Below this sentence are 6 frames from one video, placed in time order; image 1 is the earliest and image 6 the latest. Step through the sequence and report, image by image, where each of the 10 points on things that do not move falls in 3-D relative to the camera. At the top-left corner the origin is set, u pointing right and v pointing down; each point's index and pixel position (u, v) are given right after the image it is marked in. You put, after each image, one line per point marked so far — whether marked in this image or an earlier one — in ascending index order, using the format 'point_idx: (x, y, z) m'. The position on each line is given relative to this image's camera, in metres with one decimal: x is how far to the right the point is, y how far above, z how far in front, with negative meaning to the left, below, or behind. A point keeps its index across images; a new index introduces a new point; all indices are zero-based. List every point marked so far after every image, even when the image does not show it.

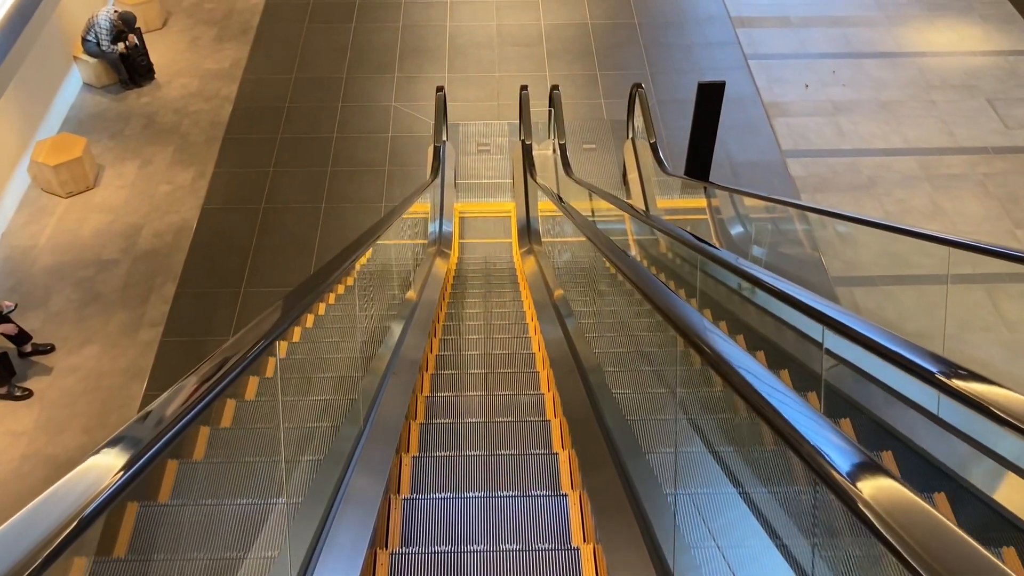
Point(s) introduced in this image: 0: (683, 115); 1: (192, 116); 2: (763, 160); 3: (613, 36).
0: (+1.8, +1.7, +7.6) m
1: (-3.2, +1.7, +7.5) m
2: (+2.3, +1.2, +7.0) m
3: (+1.2, +2.8, +8.5) m
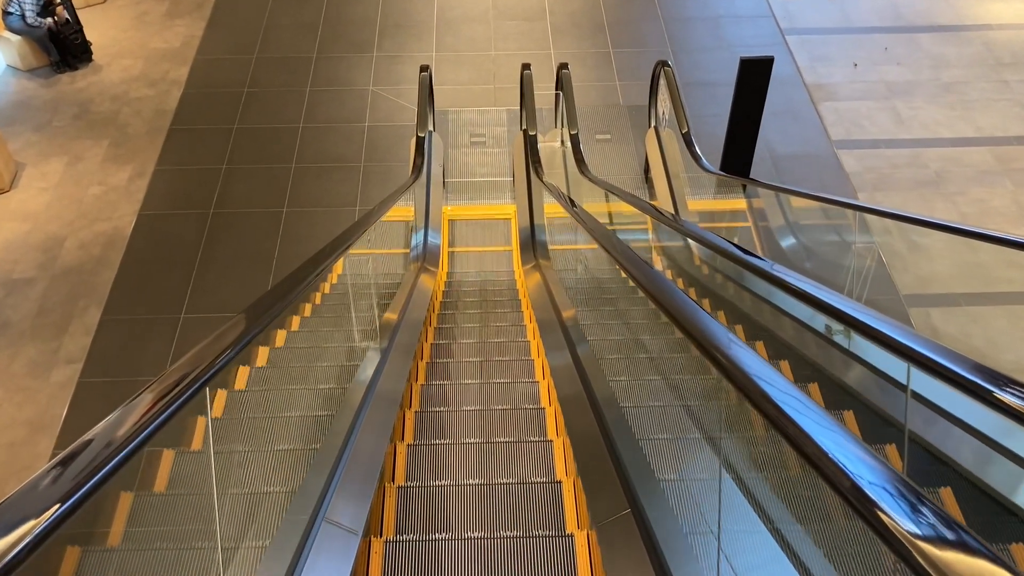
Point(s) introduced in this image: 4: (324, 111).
0: (+1.7, +1.6, +6.5) m
1: (-3.2, +1.6, +6.4) m
2: (+2.3, +1.1, +5.9) m
3: (+1.1, +2.7, +7.3) m
4: (-1.6, +1.5, +6.4) m
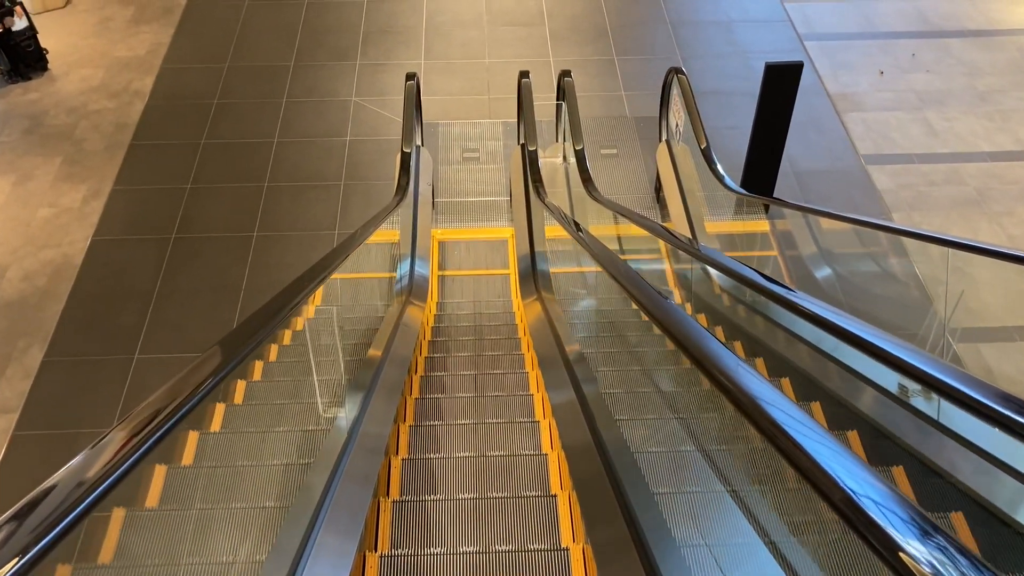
0: (+1.7, +1.4, +5.9) m
1: (-3.3, +1.3, +5.8) m
2: (+2.3, +0.9, +5.3) m
3: (+1.1, +2.5, +6.8) m
4: (-1.6, +1.3, +5.8) m
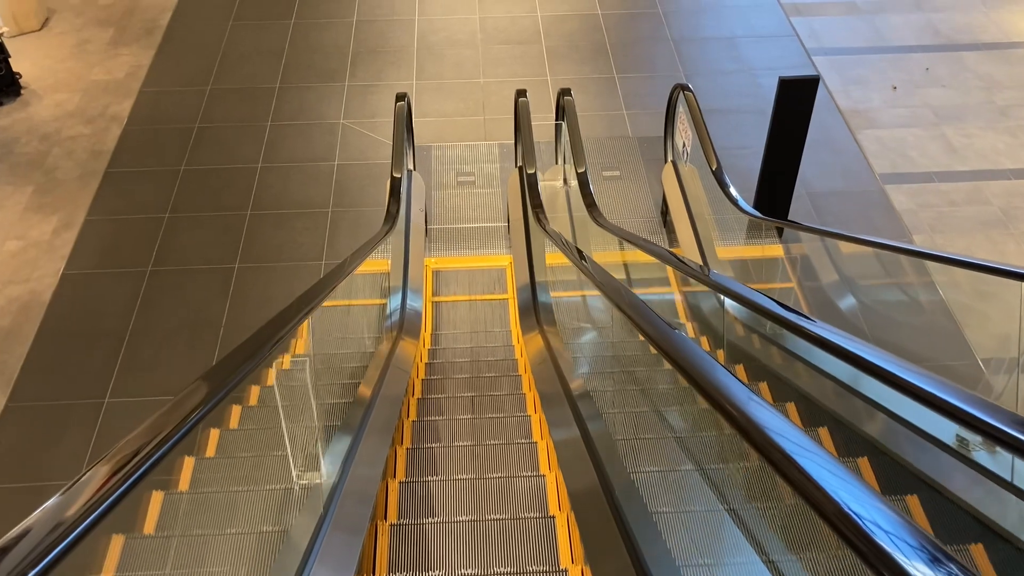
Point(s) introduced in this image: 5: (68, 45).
0: (+1.7, +1.2, +5.7) m
1: (-3.3, +1.1, +5.5) m
2: (+2.3, +0.7, +5.1) m
3: (+1.0, +2.2, +6.6) m
4: (-1.6, +1.0, +5.5) m
5: (-3.8, +2.1, +6.4) m
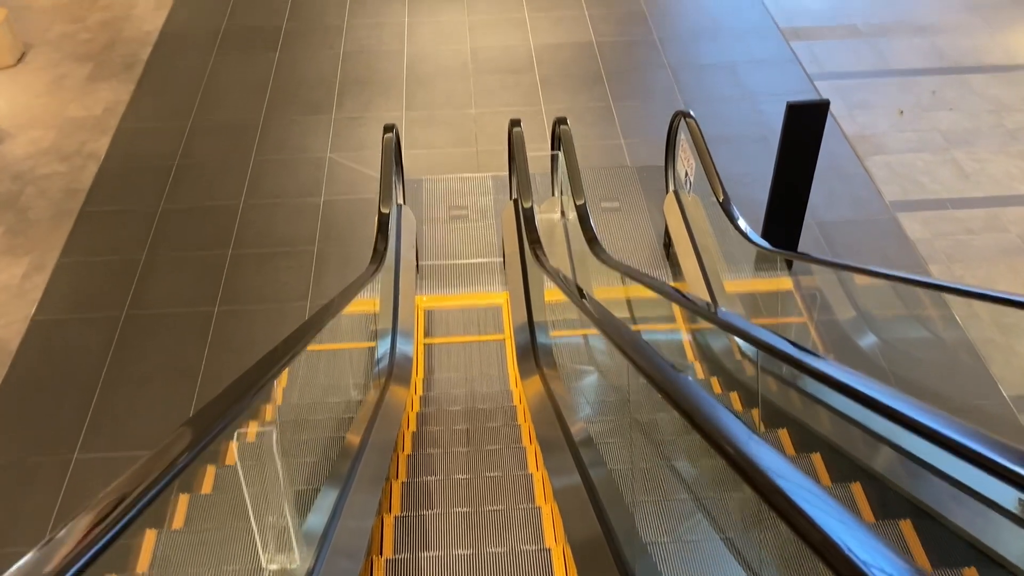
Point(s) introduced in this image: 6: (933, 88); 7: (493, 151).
0: (+1.6, +1.0, +5.5) m
1: (-3.3, +0.8, +5.3) m
2: (+2.3, +0.5, +4.8) m
3: (+1.0, +2.0, +6.4) m
4: (-1.7, +0.7, +5.3) m
5: (-3.8, +1.7, +6.2) m
6: (+3.2, +1.5, +5.8) m
7: (-0.1, +1.1, +5.8) m
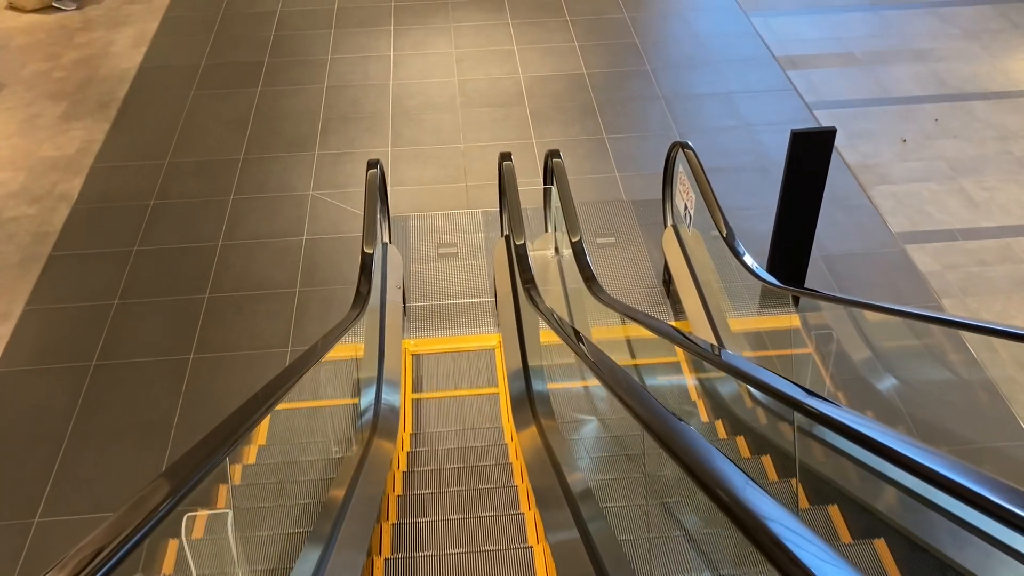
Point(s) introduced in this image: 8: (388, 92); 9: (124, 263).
0: (+1.6, +0.7, +5.3) m
1: (-3.4, +0.4, +5.1) m
2: (+2.2, +0.2, +4.6) m
3: (+0.9, +1.6, +6.2) m
4: (-1.7, +0.4, +5.1) m
5: (-3.9, +1.3, +6.0) m
6: (+3.2, +1.3, +5.7) m
7: (-0.2, +0.8, +5.6) m
8: (-1.0, +1.6, +6.3) m
9: (-2.5, +0.2, +4.8) m
